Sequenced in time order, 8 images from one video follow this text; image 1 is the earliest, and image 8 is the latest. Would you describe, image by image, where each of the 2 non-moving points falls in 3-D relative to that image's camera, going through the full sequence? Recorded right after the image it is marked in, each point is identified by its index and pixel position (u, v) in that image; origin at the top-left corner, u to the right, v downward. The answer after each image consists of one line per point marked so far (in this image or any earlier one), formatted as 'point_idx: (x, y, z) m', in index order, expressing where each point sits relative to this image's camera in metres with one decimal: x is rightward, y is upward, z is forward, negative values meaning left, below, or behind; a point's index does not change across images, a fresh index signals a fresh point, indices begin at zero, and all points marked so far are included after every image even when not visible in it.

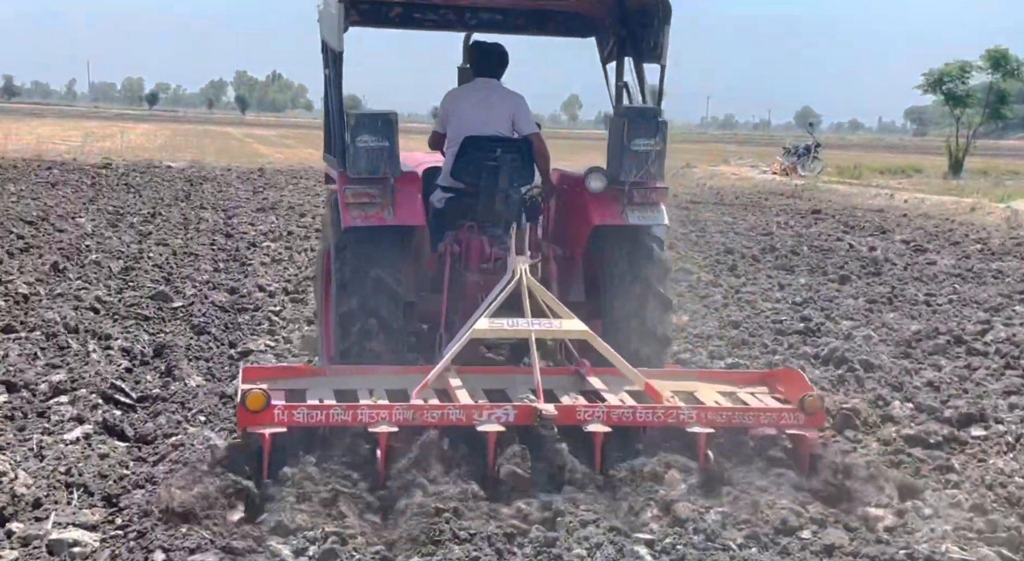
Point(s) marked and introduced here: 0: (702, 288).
0: (+1.6, -0.1, +11.4) m
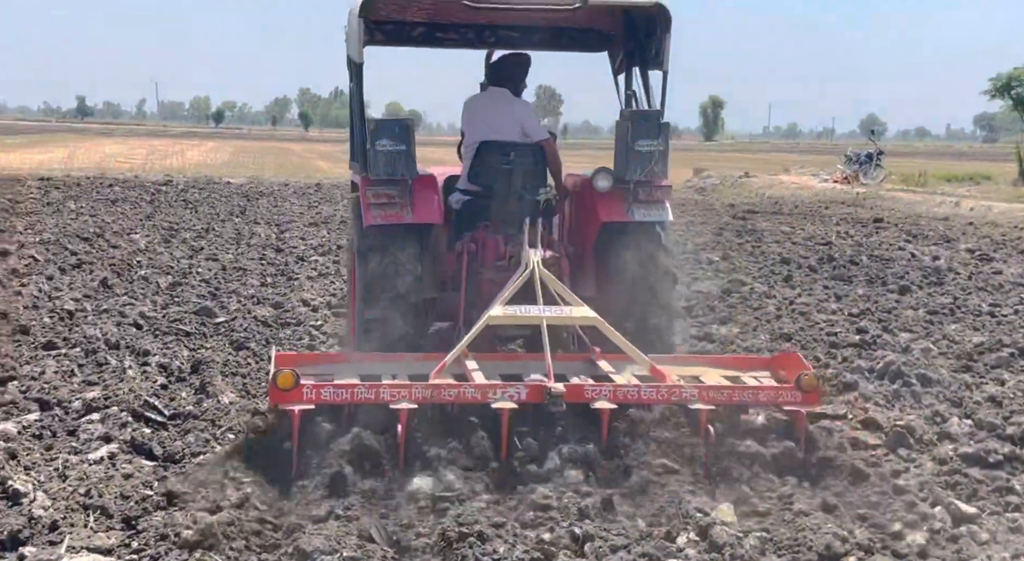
0: (+2.0, -0.2, +11.0) m
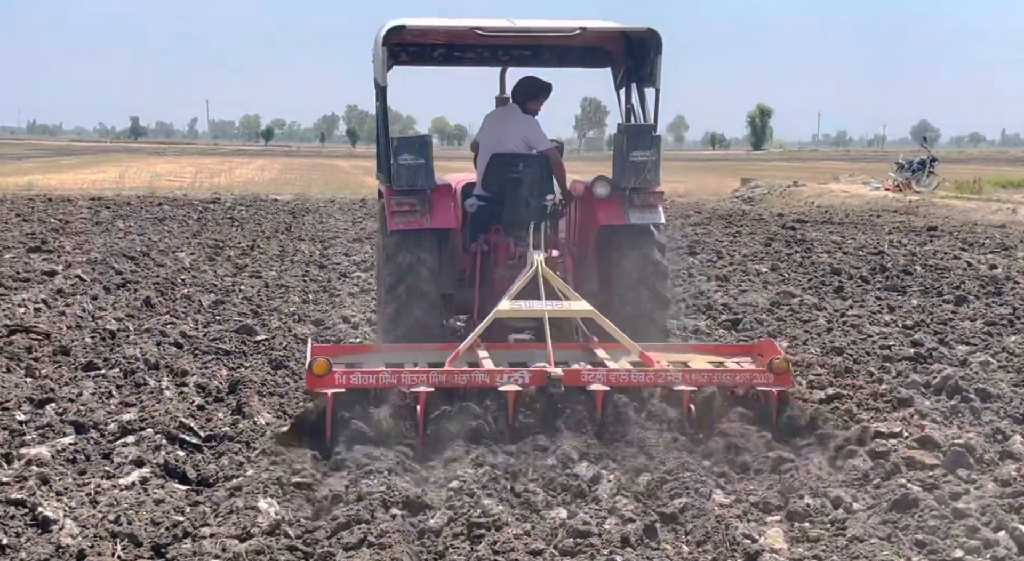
0: (+2.4, -0.2, +10.8) m
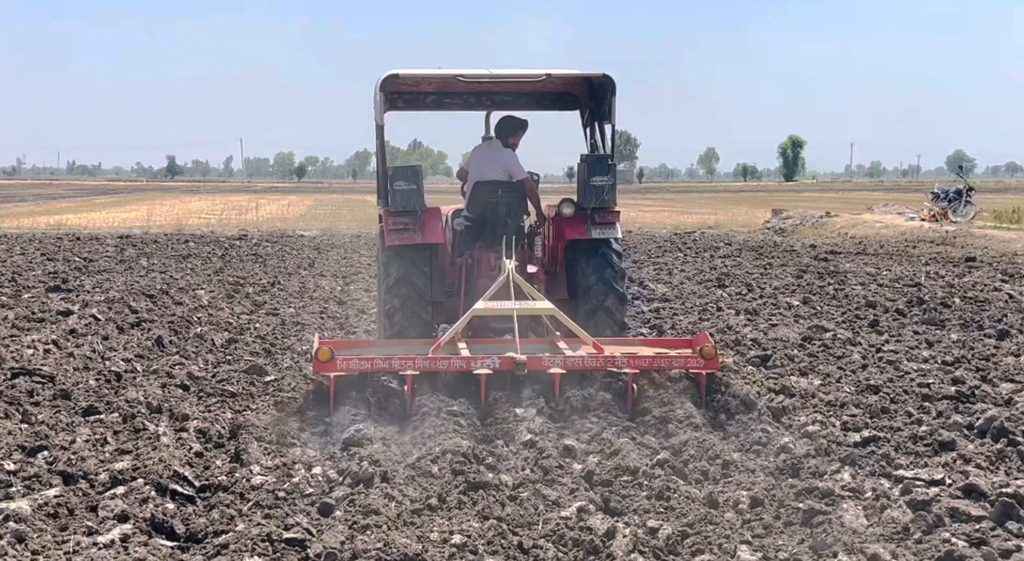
0: (+2.5, -0.5, +10.3) m
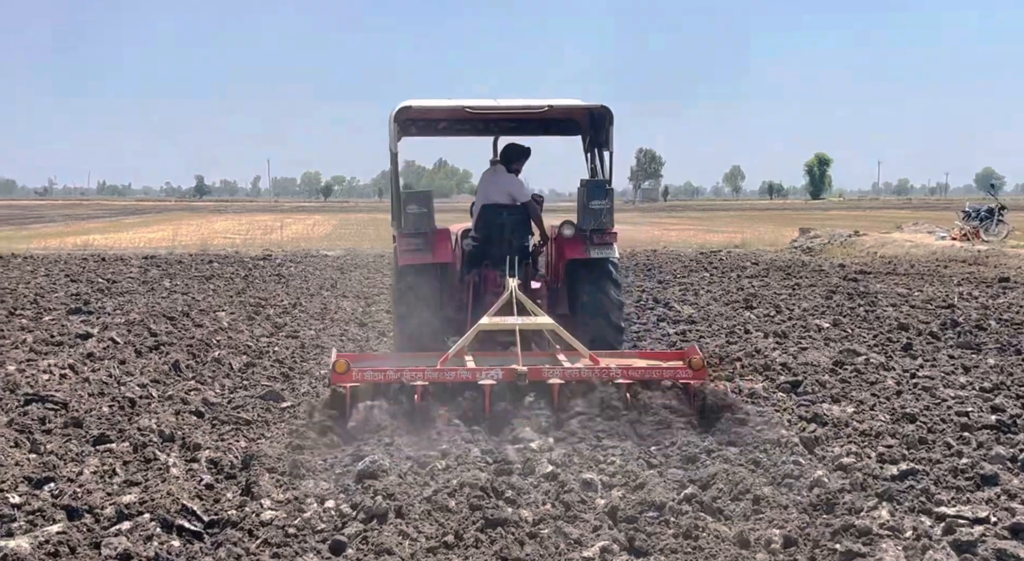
0: (+2.7, -0.7, +10.0) m
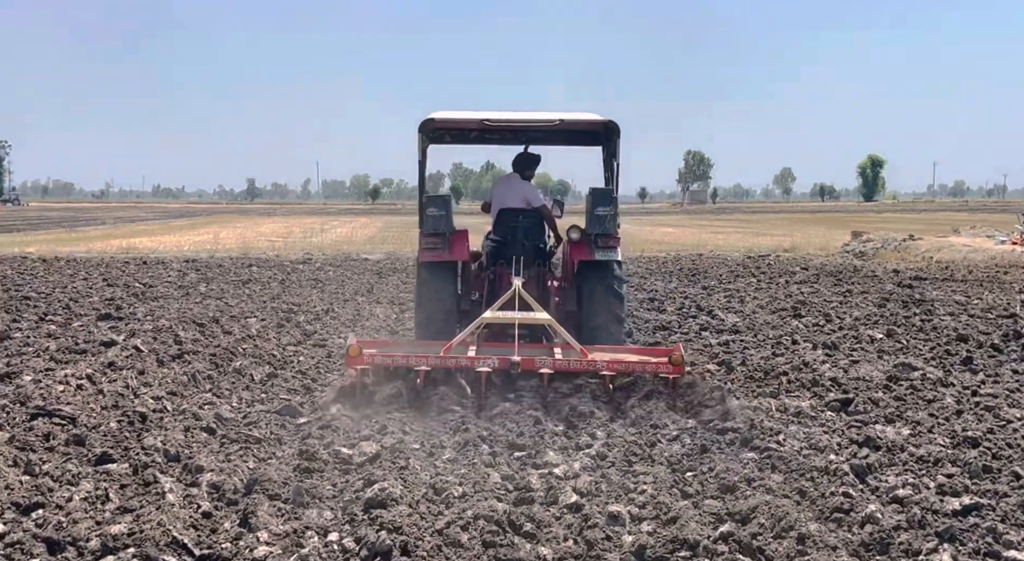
0: (+2.9, -0.7, +9.3) m
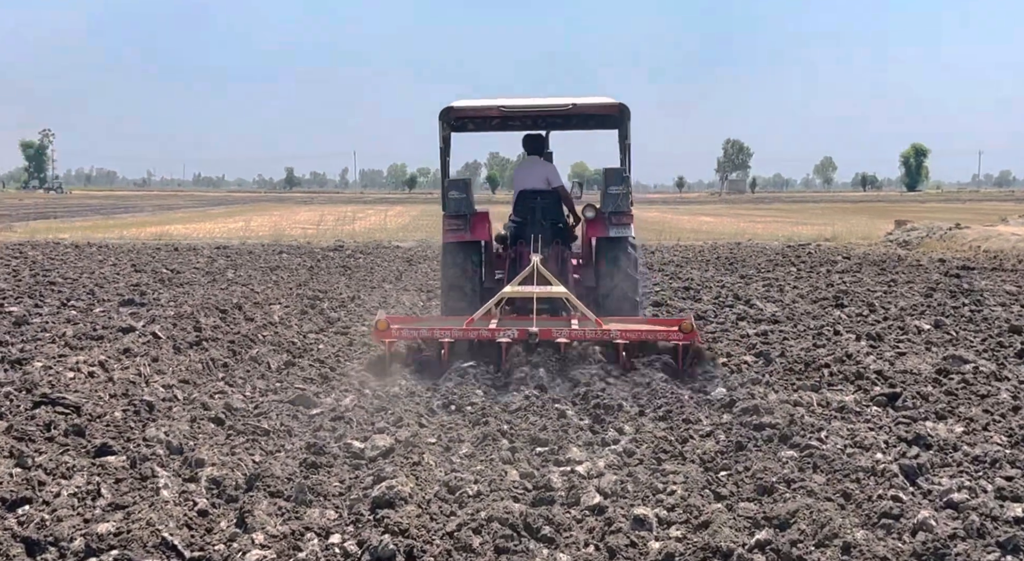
0: (+3.0, -0.7, +8.7) m
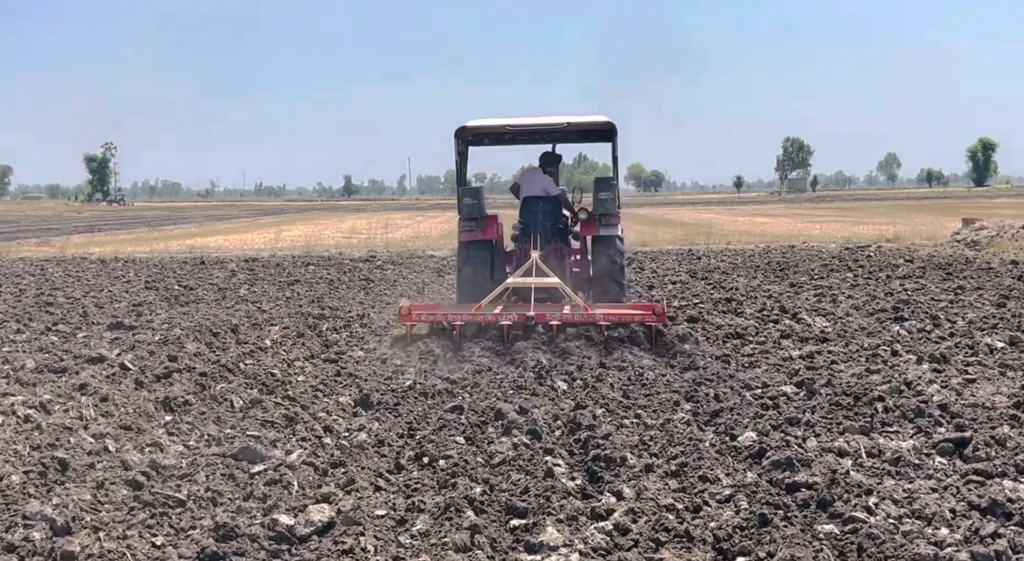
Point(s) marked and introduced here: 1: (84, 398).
0: (+2.9, -0.8, +7.0) m
1: (-3.1, -0.9, +9.8) m
